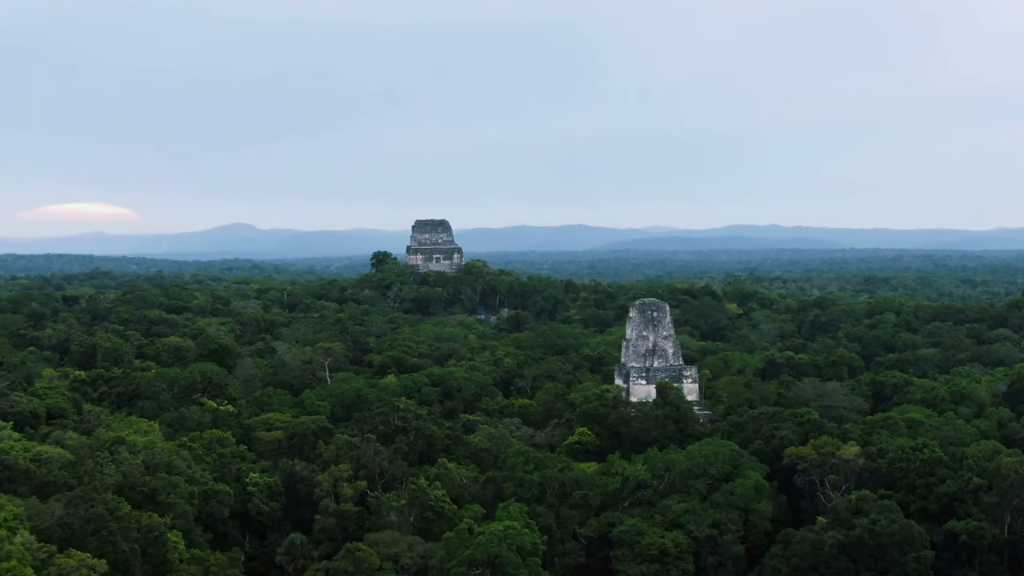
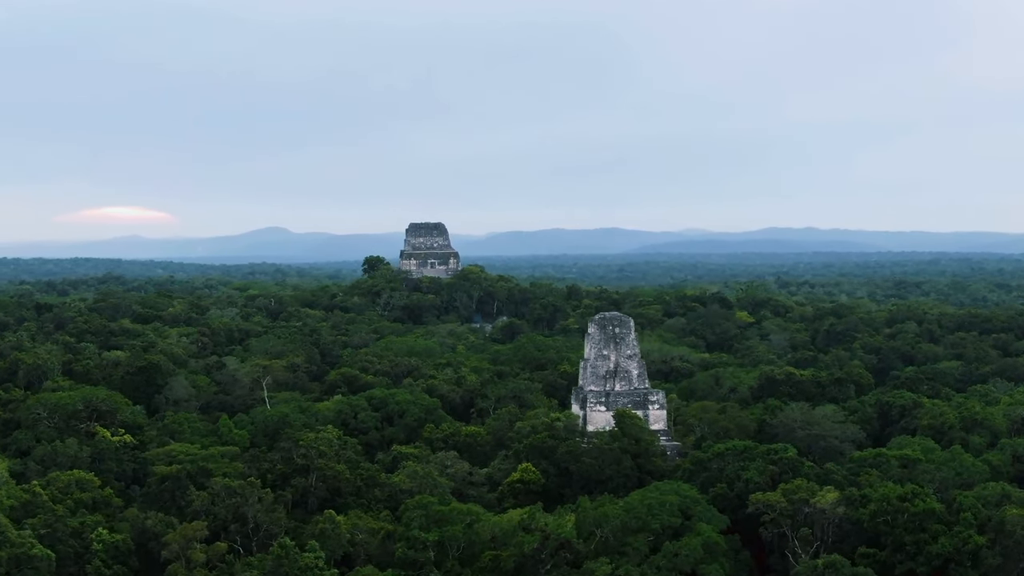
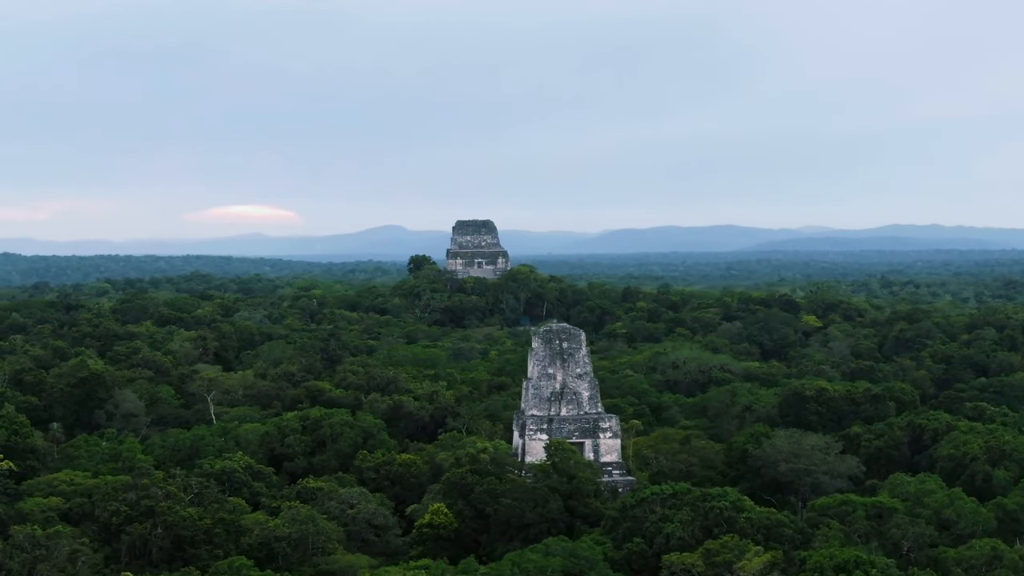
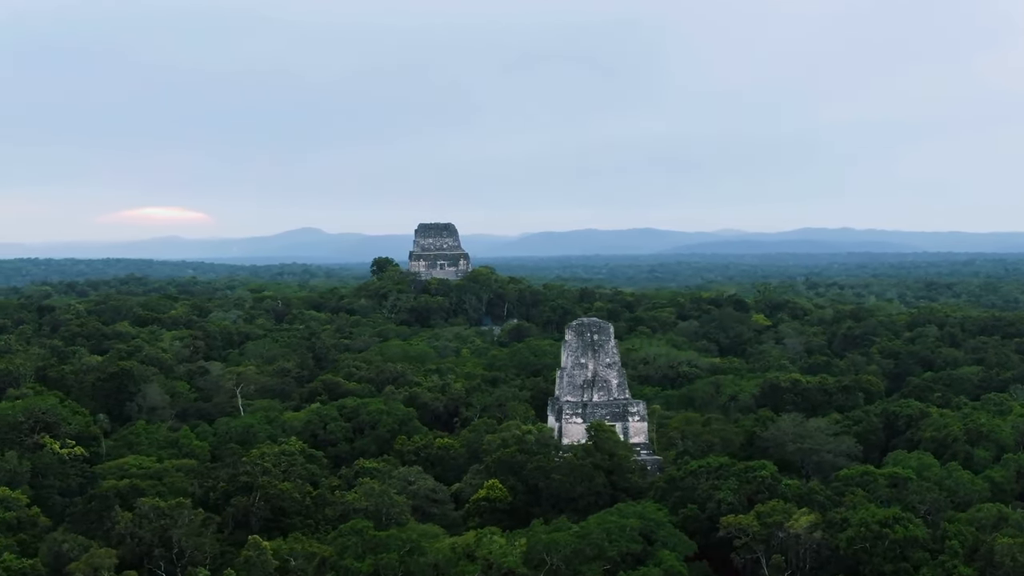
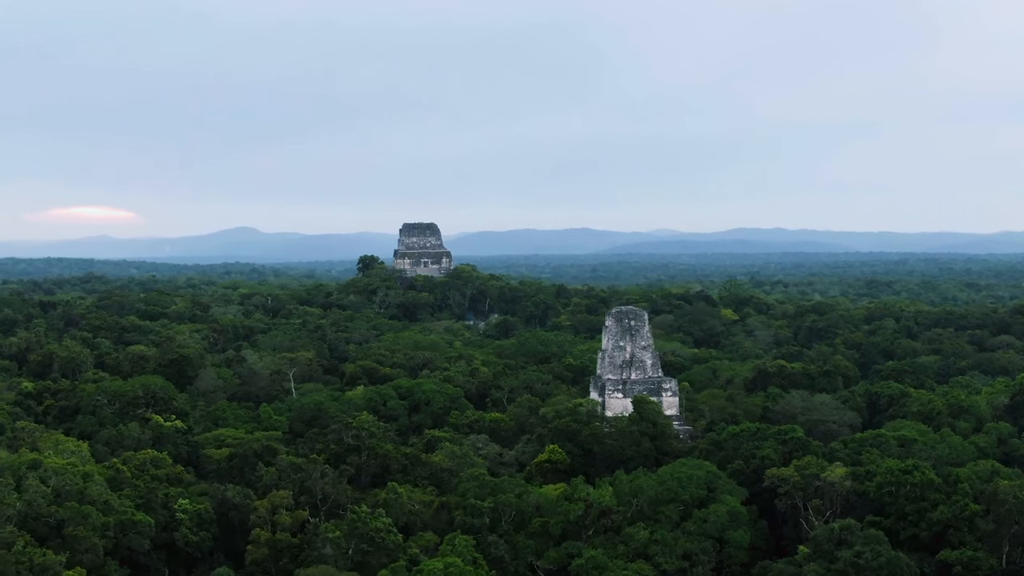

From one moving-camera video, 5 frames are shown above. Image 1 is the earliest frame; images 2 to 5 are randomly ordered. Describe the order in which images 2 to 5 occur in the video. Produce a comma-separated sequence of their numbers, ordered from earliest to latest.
5, 2, 4, 3
